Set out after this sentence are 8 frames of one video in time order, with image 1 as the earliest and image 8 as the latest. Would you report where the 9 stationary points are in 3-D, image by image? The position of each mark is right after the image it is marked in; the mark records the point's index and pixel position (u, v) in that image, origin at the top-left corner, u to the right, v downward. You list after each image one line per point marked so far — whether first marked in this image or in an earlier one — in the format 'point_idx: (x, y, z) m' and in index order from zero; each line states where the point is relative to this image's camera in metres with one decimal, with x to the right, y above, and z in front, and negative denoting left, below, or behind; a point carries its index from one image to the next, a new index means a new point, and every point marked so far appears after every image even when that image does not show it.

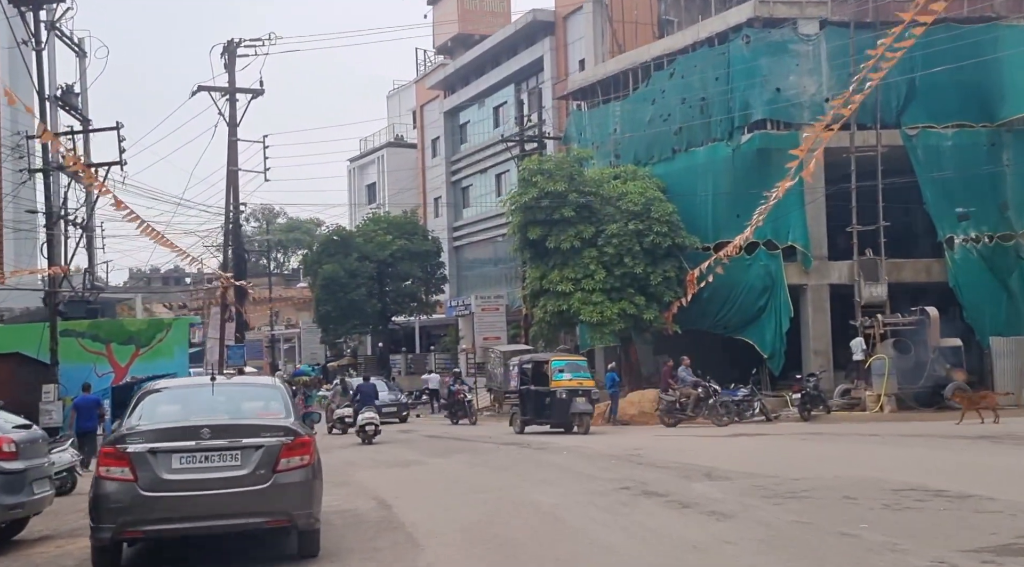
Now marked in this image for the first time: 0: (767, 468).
0: (+3.3, -2.4, +12.6) m
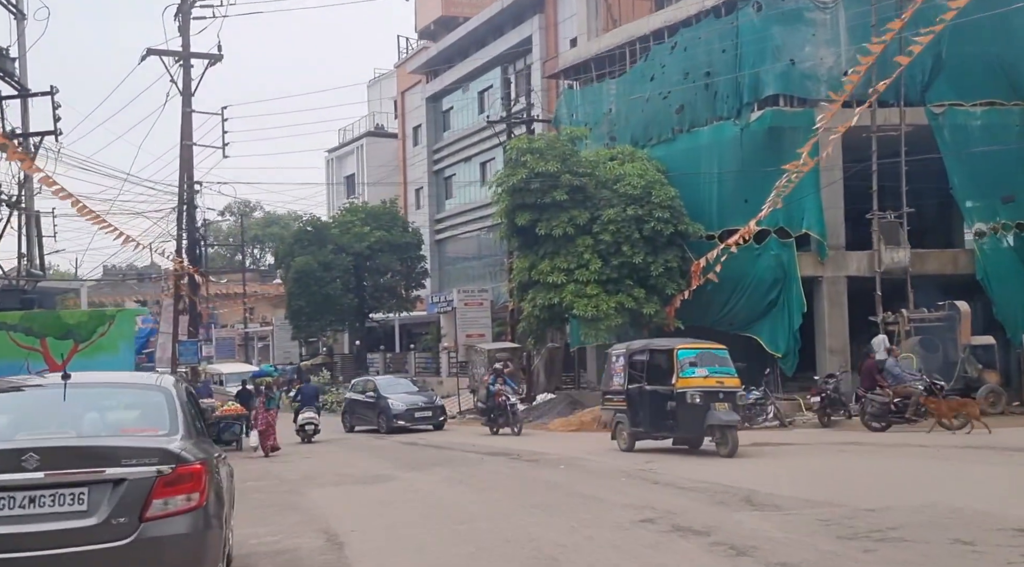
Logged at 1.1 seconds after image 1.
0: (+3.2, -2.2, +10.0) m
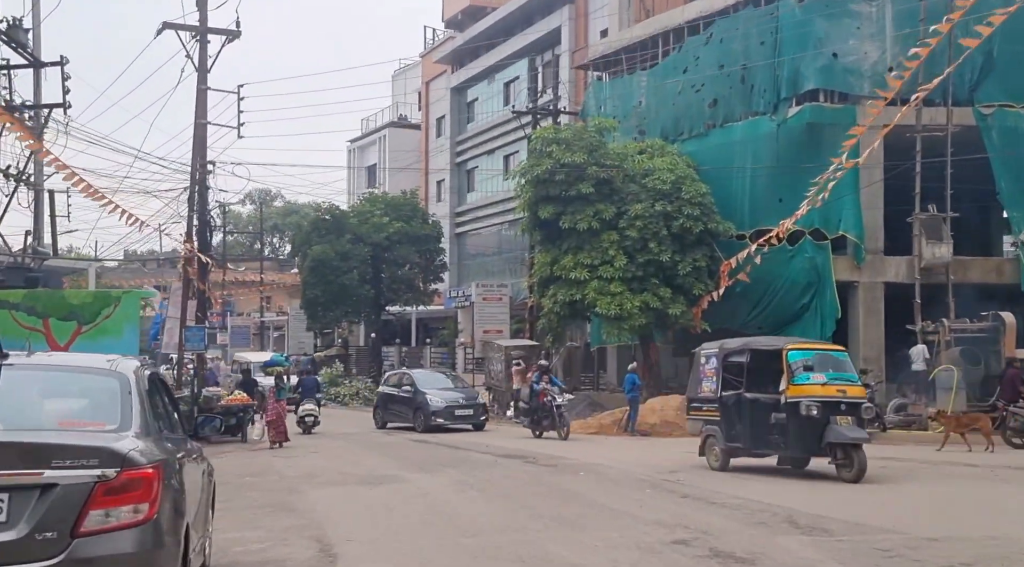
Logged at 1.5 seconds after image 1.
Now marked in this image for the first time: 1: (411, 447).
0: (+3.3, -2.1, +9.0) m
1: (-2.1, -3.4, +19.9) m
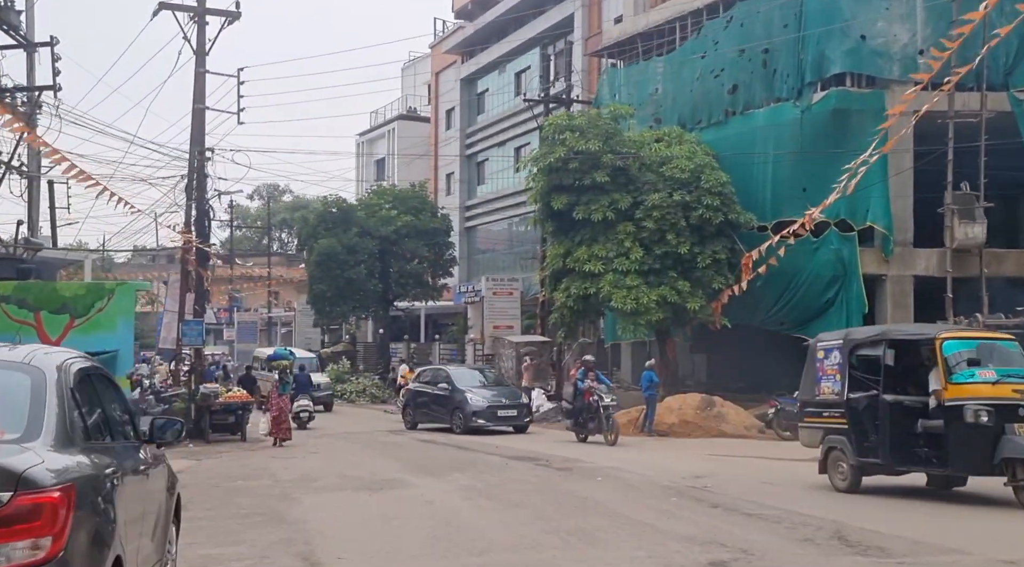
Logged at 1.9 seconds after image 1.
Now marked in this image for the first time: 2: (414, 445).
0: (+3.4, -2.0, +7.9) m
1: (-1.9, -3.2, +19.0) m
2: (-2.0, -3.3, +19.9) m
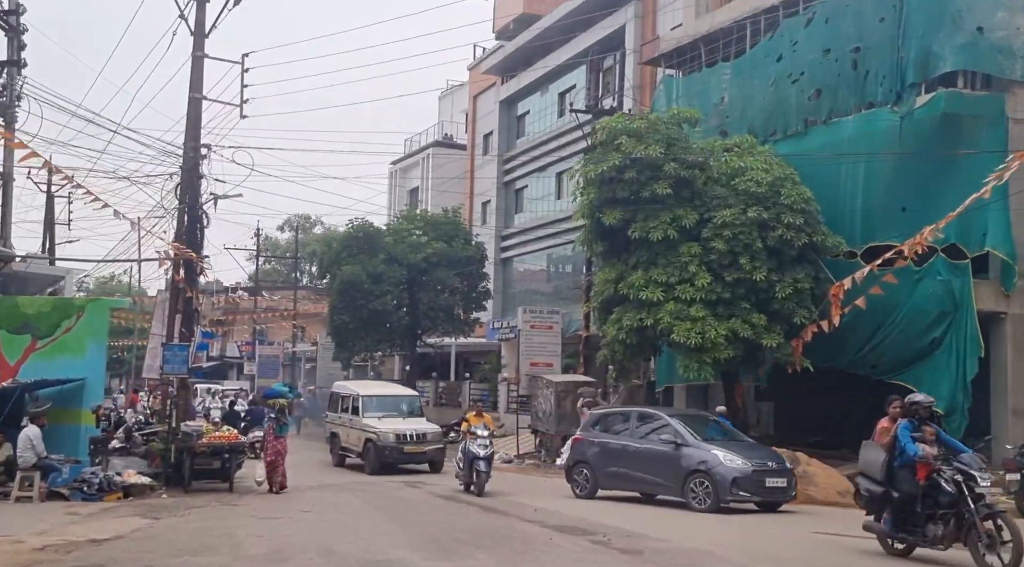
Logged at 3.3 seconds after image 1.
0: (+3.7, -2.0, +4.2) m
1: (-1.2, -3.6, +15.4) m
2: (-1.3, -3.7, +16.3) m
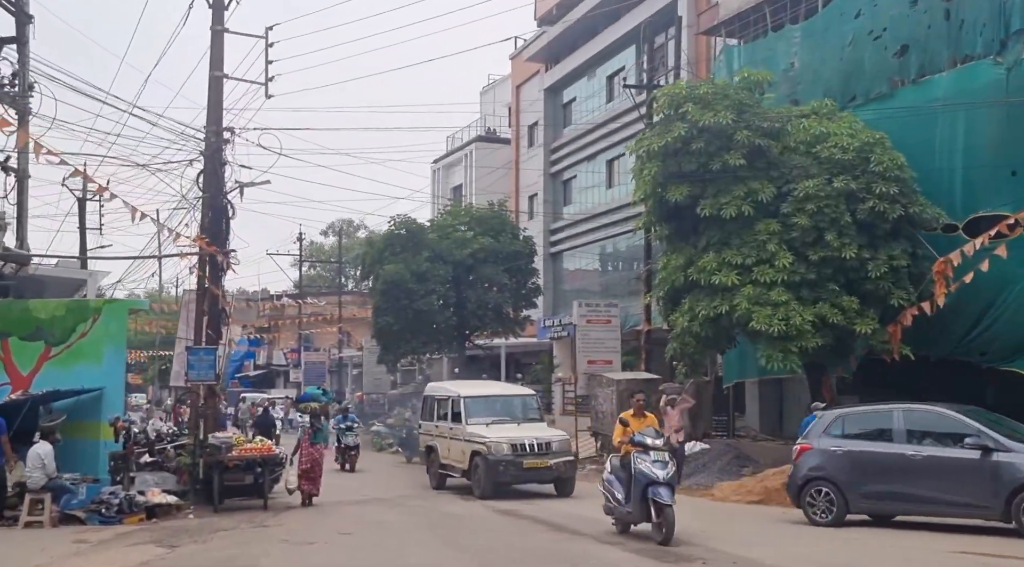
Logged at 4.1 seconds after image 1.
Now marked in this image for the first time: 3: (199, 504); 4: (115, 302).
0: (+4.1, -1.6, +2.1) m
1: (-0.3, -3.4, +13.4) m
2: (-0.3, -3.5, +14.3) m
3: (-5.1, -3.6, +16.1) m
4: (-6.5, -0.3, +16.2) m
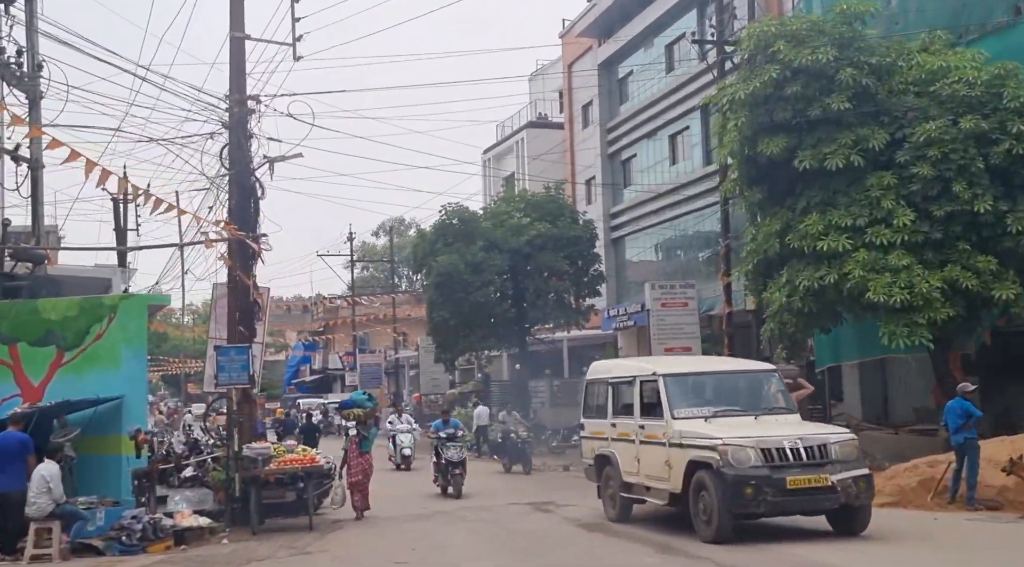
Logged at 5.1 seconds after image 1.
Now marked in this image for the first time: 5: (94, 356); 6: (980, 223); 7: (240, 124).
0: (+4.4, -1.1, -0.5) m
1: (+0.8, -3.0, +11.1) m
2: (+0.7, -3.1, +12.0) m
3: (-3.9, -3.5, +14.0) m
4: (-5.5, -0.2, +14.2) m
5: (-6.0, -1.0, +14.1) m
6: (+7.1, +0.9, +14.7) m
7: (-4.2, +2.5, +15.1) m
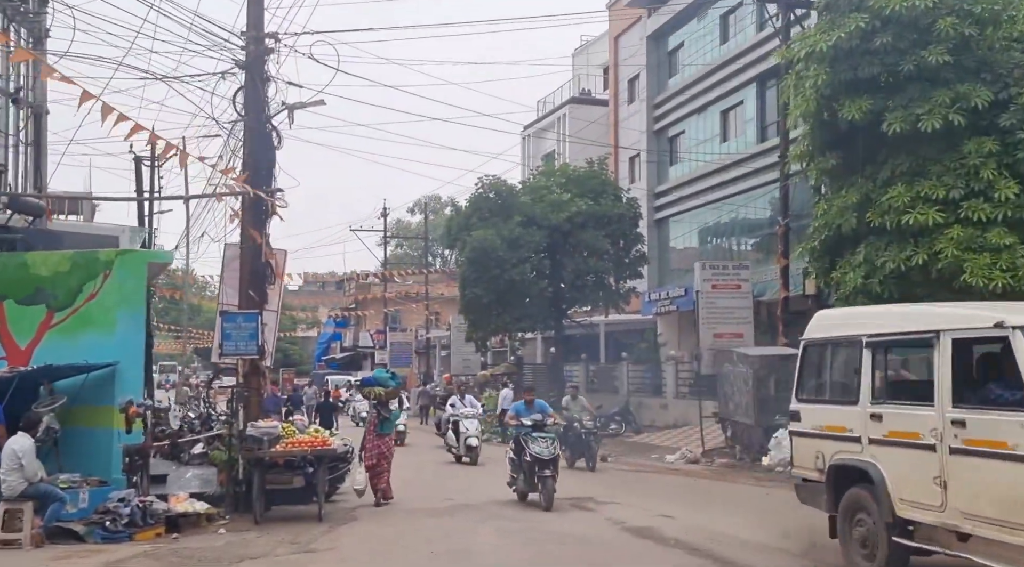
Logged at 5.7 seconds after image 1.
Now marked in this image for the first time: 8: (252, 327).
0: (+4.4, -1.1, -2.3) m
1: (+1.1, -2.7, +9.4) m
2: (+1.1, -2.7, +10.4) m
3: (-3.5, -2.9, +12.5) m
4: (-4.9, +0.4, +12.7) m
5: (-5.5, -0.4, +12.6) m
6: (+7.7, +1.1, +12.8) m
7: (-3.6, +3.1, +13.6) m
8: (-3.5, -0.6, +13.0) m
